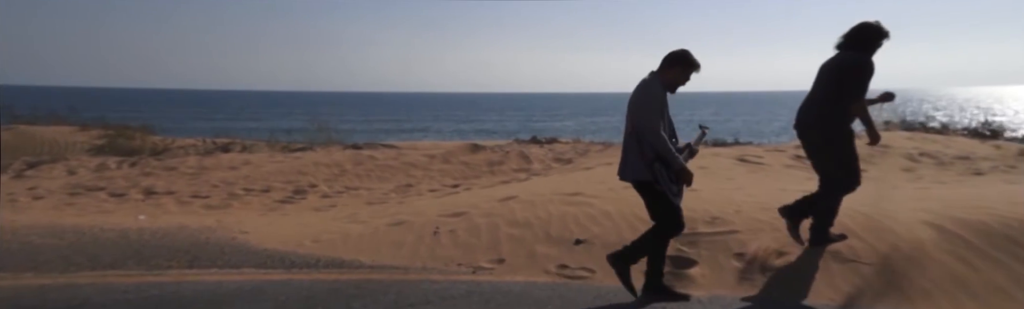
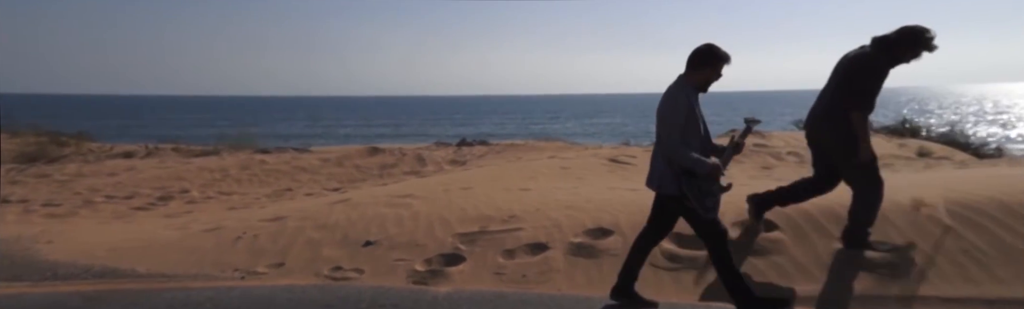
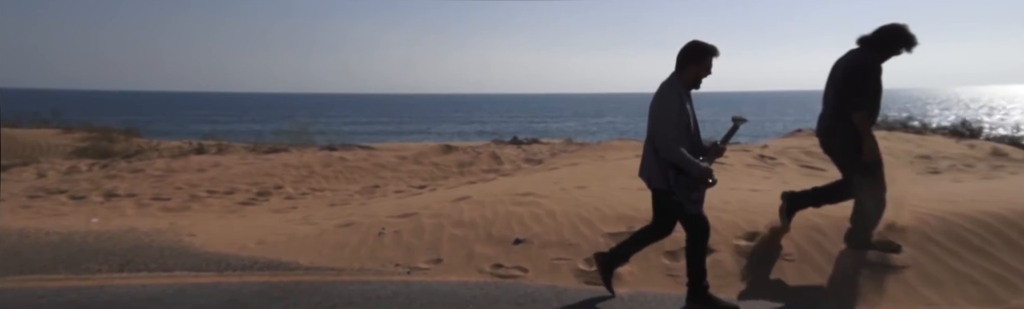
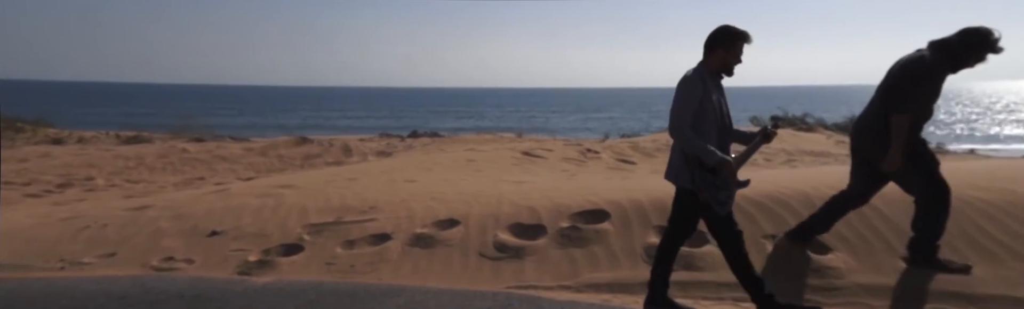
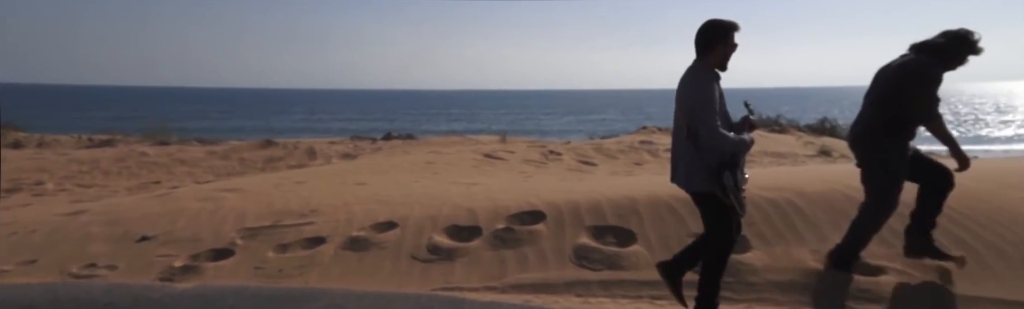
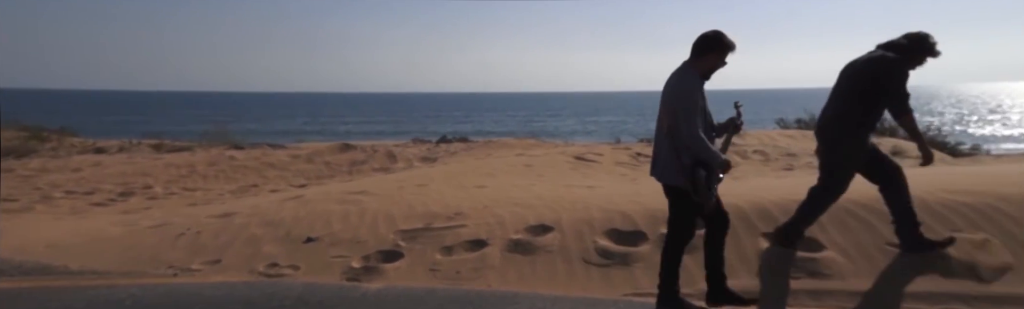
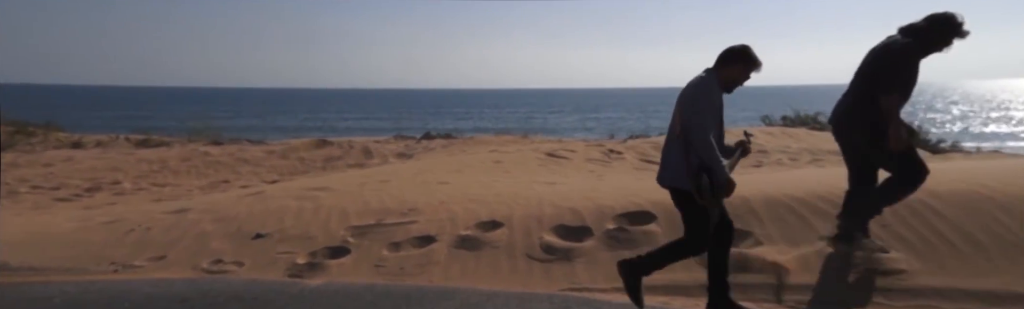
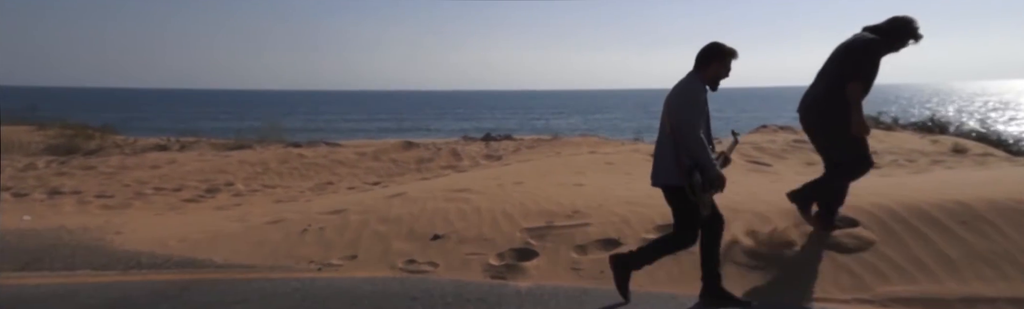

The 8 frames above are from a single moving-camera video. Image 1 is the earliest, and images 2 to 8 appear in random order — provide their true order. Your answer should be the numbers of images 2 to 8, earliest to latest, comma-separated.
3, 8, 2, 6, 7, 4, 5
